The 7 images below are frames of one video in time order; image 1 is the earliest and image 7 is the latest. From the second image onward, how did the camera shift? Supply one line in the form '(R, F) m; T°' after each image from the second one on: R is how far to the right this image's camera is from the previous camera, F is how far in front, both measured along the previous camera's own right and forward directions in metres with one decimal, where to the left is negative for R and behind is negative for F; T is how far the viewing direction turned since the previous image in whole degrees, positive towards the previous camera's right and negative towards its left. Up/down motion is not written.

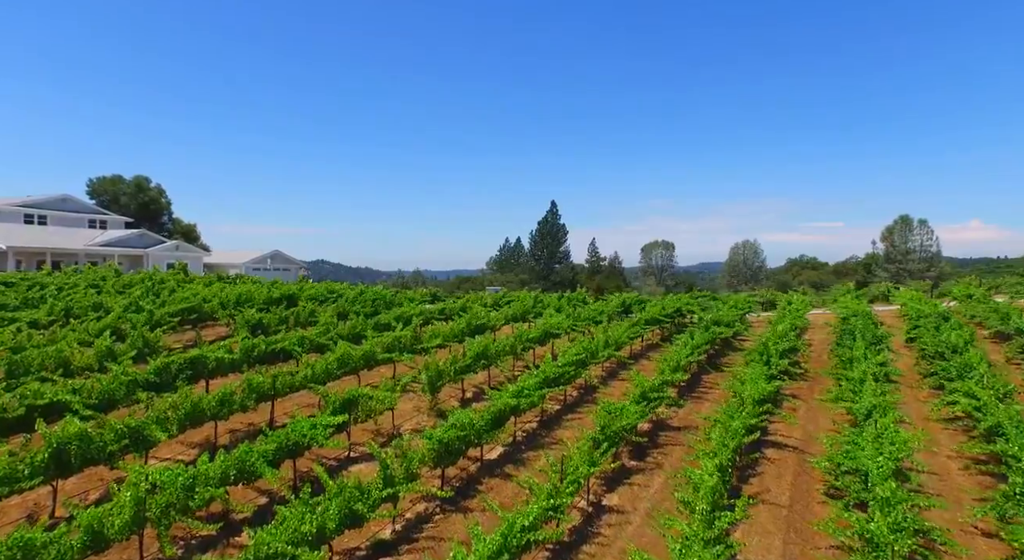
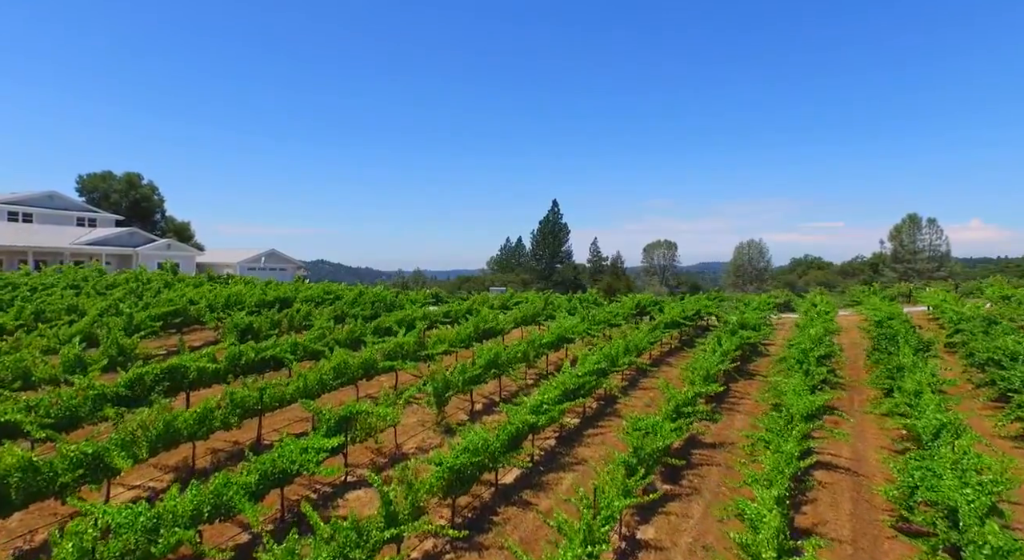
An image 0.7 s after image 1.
(-0.3, +1.5) m; 0°
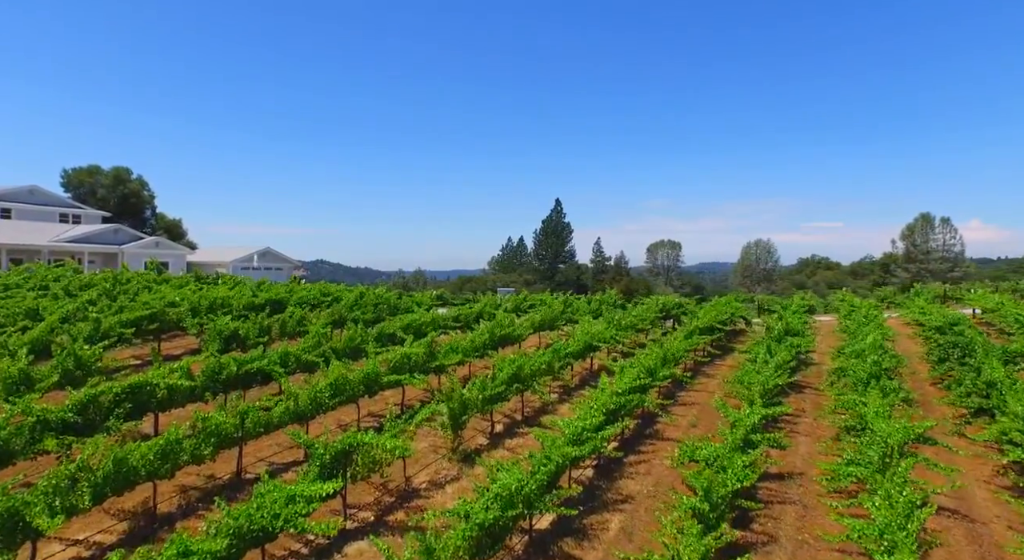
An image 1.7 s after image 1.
(-0.6, +2.1) m; 0°
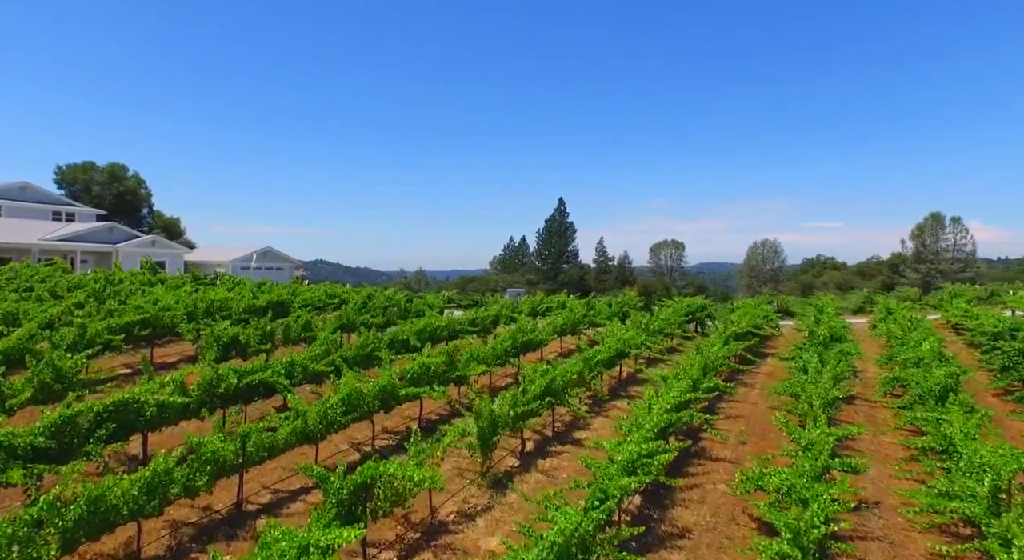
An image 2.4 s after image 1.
(-0.6, +1.4) m; 0°
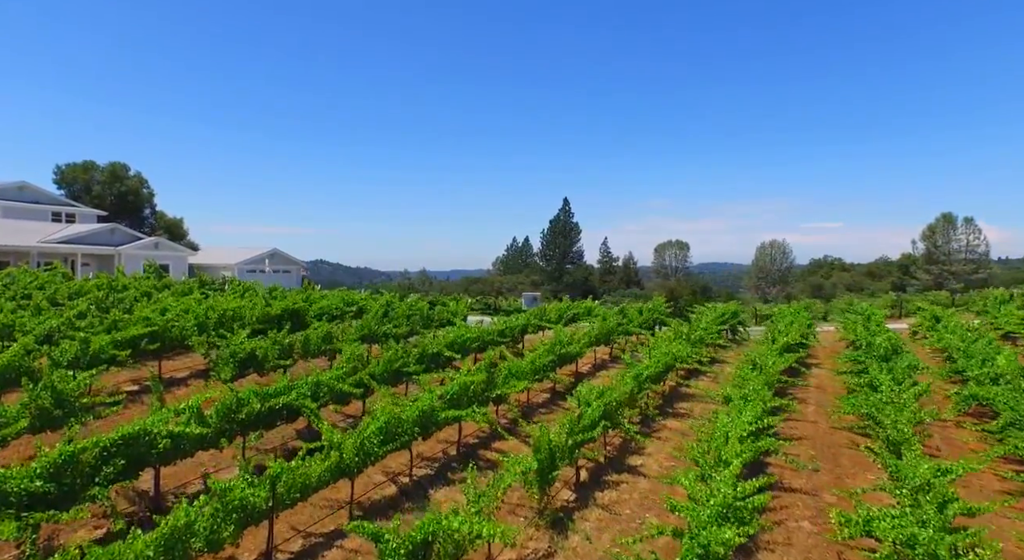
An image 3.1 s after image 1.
(-0.9, +1.2) m; 0°
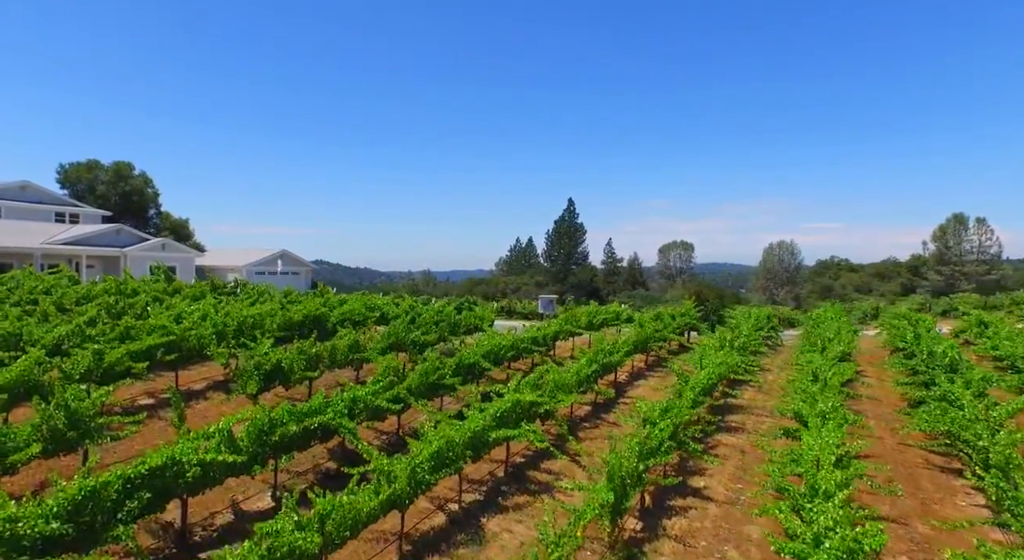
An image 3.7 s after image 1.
(-0.9, +0.9) m; 0°
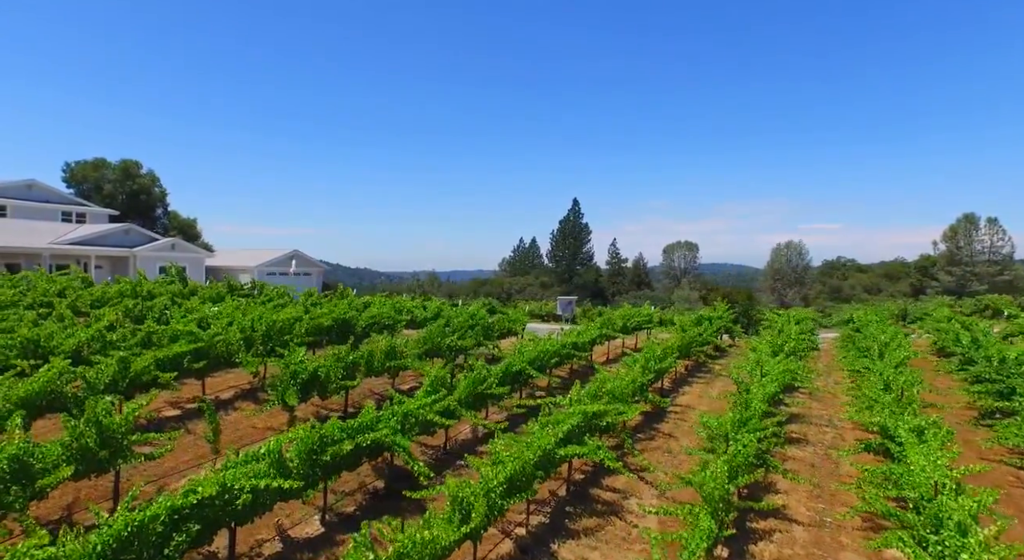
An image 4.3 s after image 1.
(-1.0, +0.8) m; 0°
